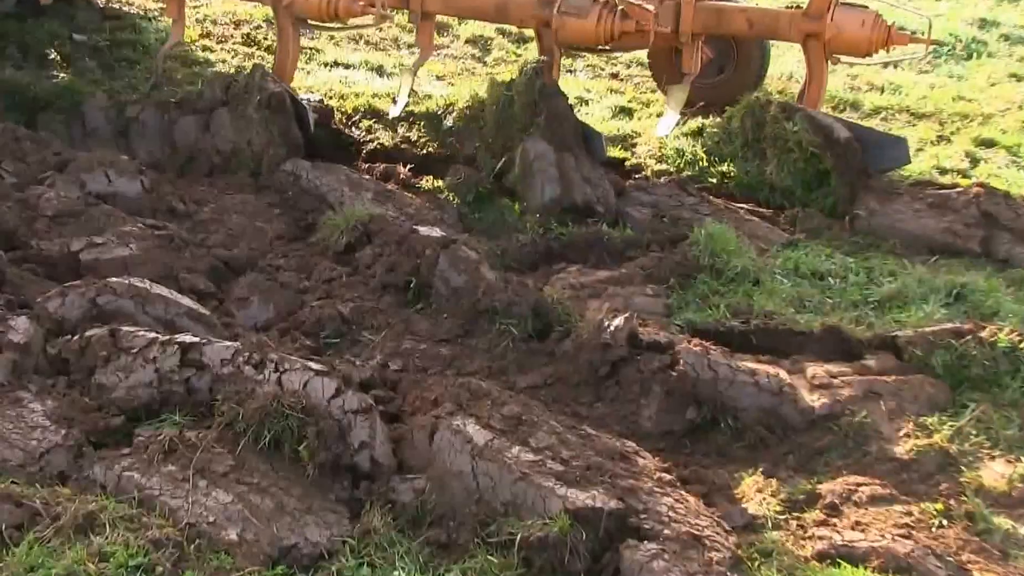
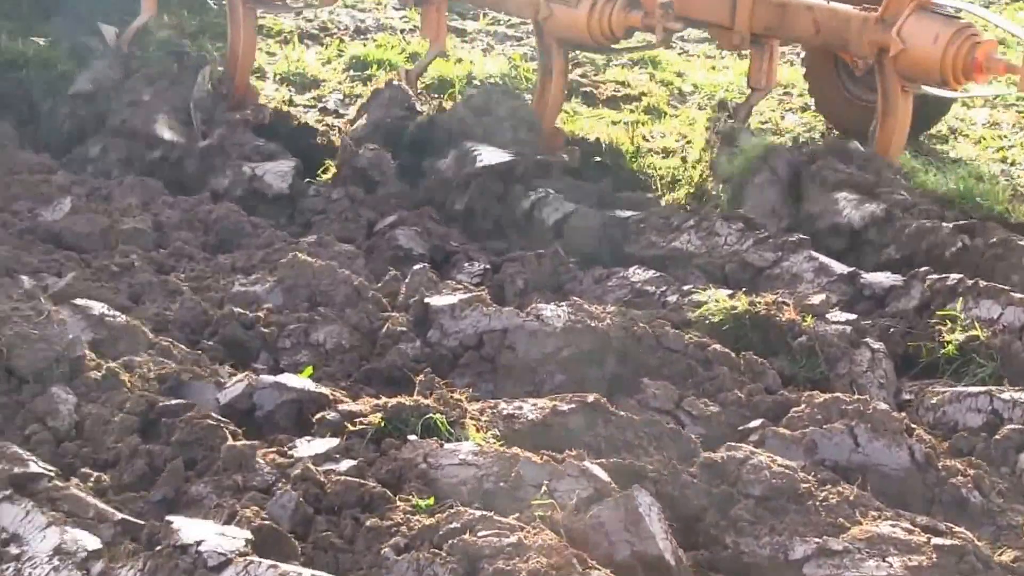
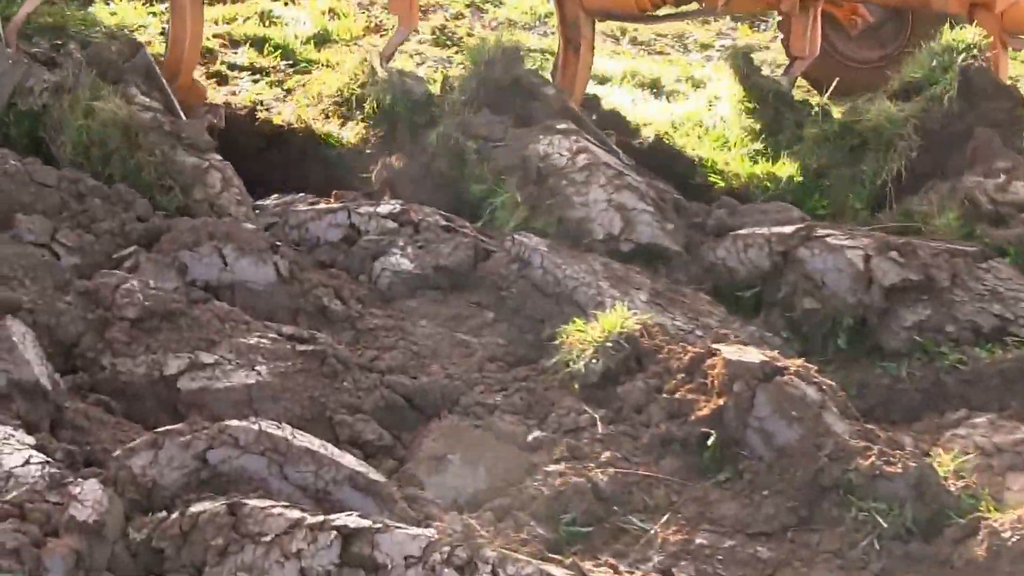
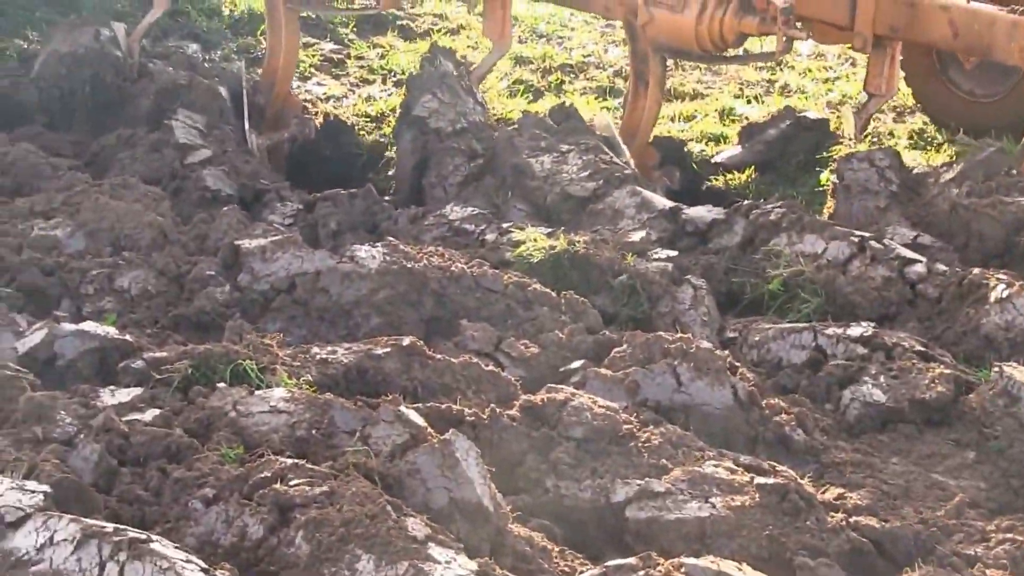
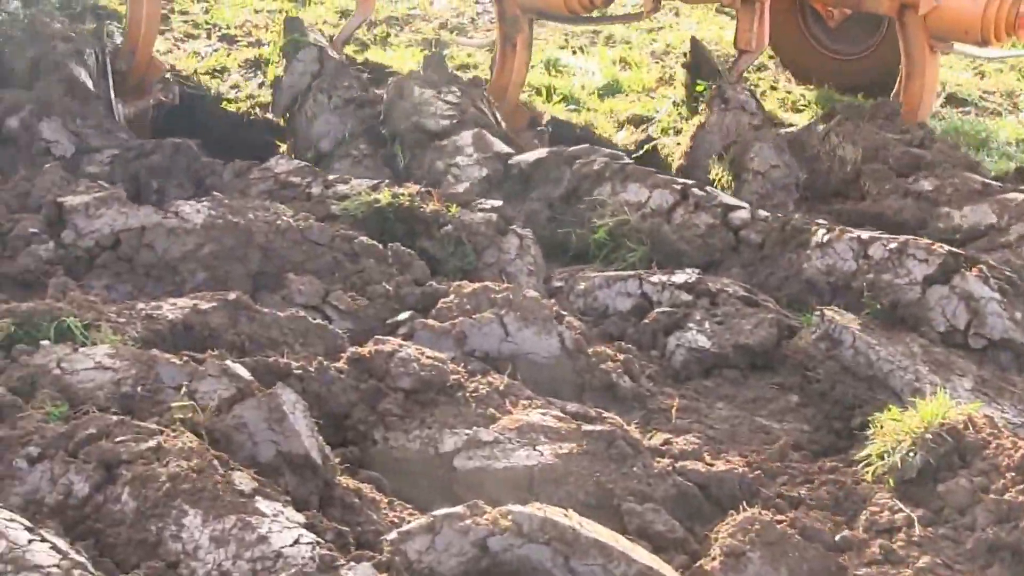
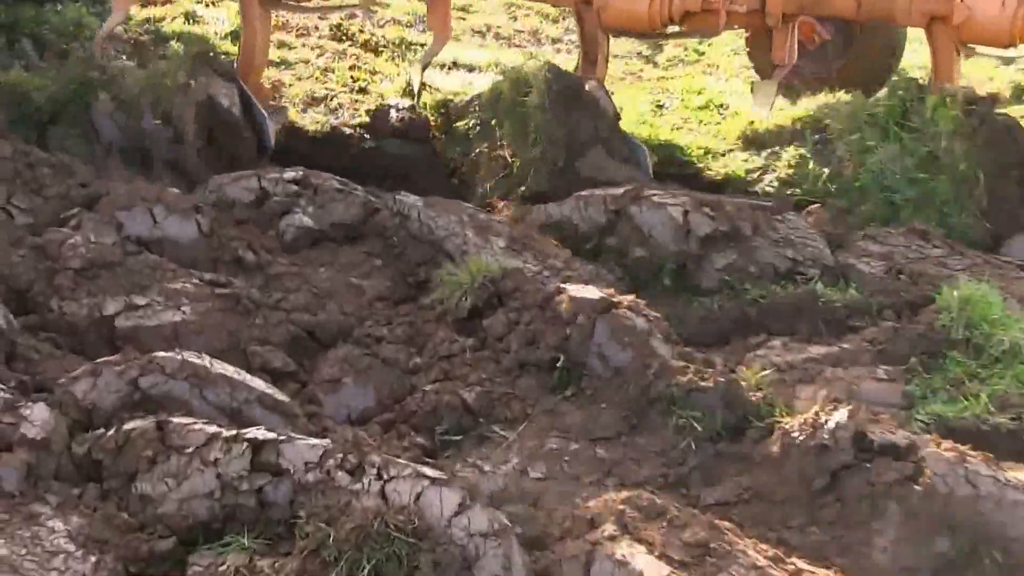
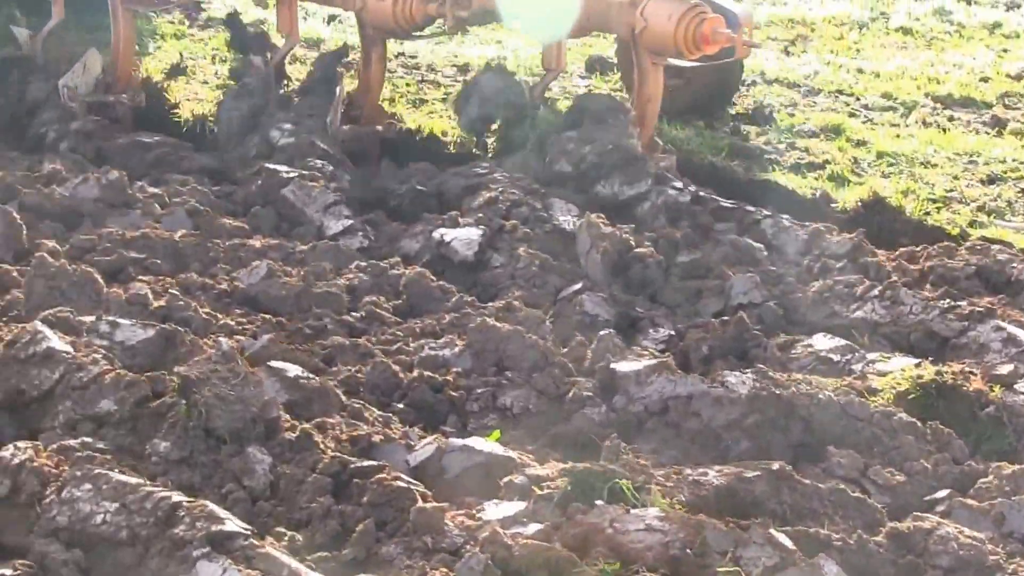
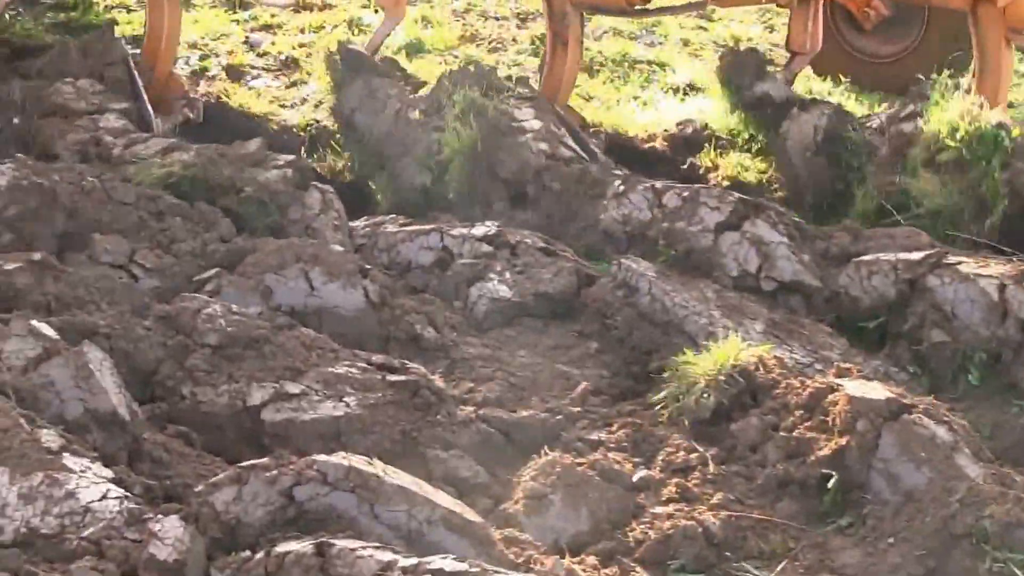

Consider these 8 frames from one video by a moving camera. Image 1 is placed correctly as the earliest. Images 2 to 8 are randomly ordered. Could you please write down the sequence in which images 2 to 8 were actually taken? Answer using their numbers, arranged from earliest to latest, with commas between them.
6, 3, 8, 5, 4, 2, 7
